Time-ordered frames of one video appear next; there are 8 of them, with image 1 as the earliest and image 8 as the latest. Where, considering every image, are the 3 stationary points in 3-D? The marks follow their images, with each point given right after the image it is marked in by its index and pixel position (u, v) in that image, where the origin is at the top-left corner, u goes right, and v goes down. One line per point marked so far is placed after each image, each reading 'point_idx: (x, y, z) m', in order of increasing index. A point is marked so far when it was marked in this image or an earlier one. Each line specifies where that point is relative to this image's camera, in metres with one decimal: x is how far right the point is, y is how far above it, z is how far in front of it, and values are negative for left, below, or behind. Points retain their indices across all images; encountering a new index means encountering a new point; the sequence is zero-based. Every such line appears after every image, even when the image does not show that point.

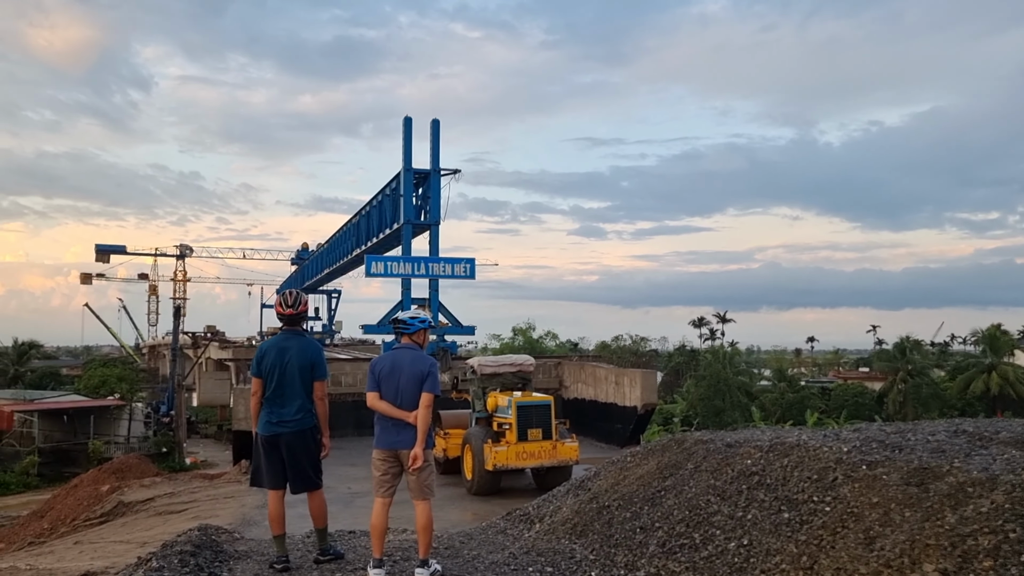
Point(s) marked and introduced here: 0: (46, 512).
0: (-7.3, -3.5, +11.2) m
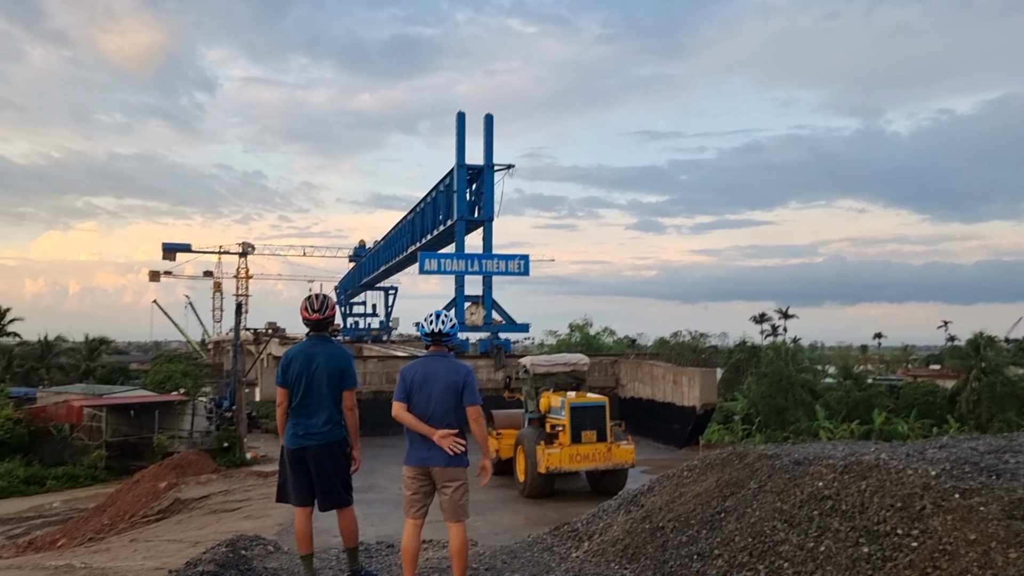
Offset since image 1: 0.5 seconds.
0: (-6.5, -3.5, +11.5) m
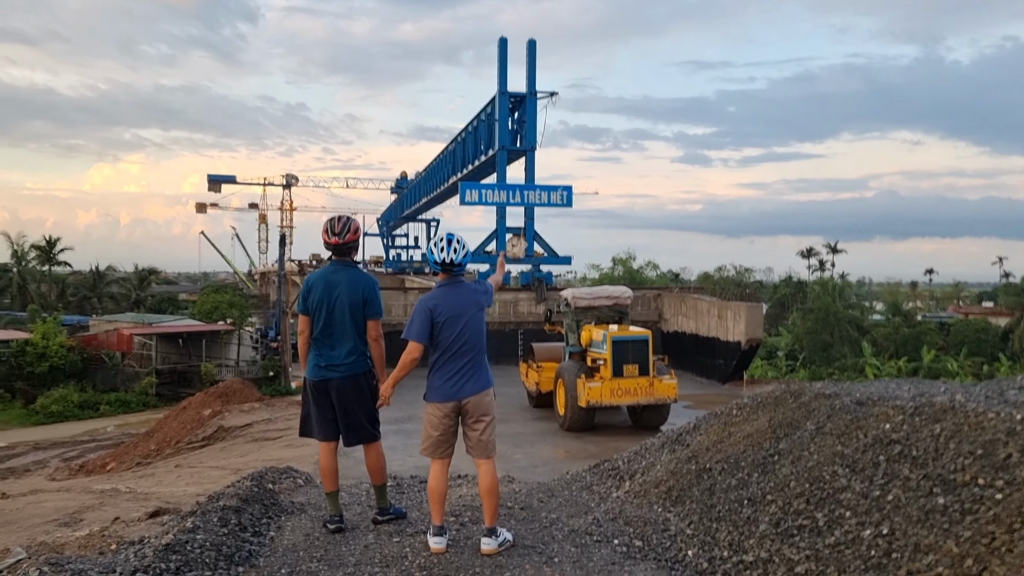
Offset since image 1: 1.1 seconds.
0: (-5.8, -2.4, +11.8) m
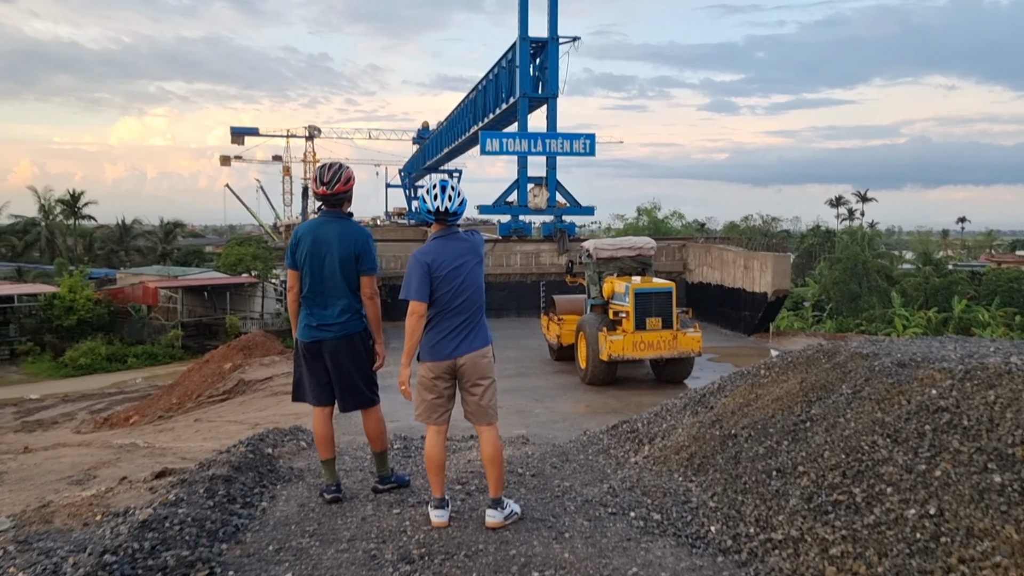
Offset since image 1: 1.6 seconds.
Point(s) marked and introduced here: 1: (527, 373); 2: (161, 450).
0: (-5.5, -1.6, +11.9) m
1: (+0.2, -1.4, +11.9) m
2: (-3.5, -1.6, +7.2) m
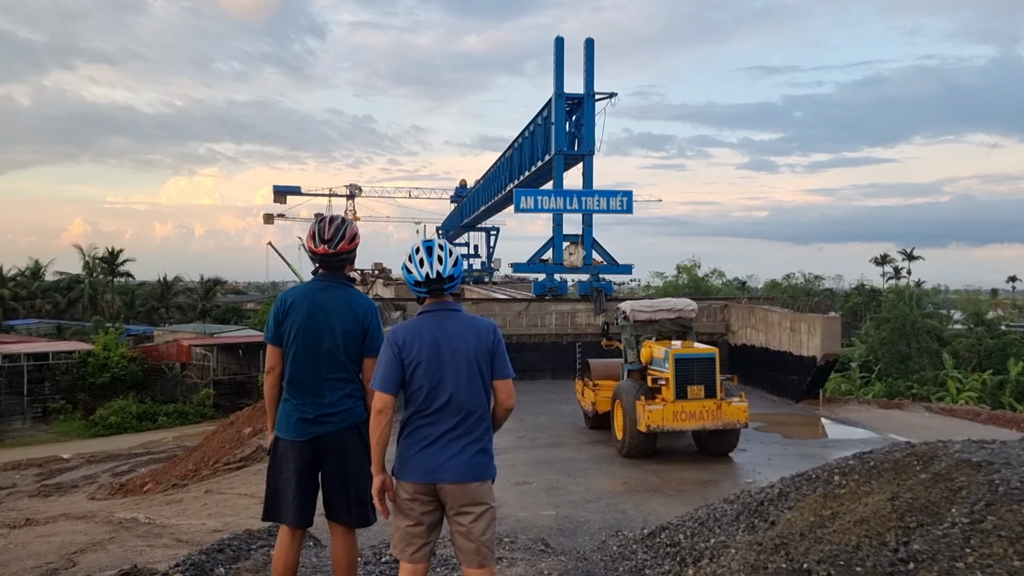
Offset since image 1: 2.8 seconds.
0: (-5.0, -2.6, +11.5) m
1: (+0.7, -2.4, +11.1) m
2: (-3.3, -2.2, +6.7) m
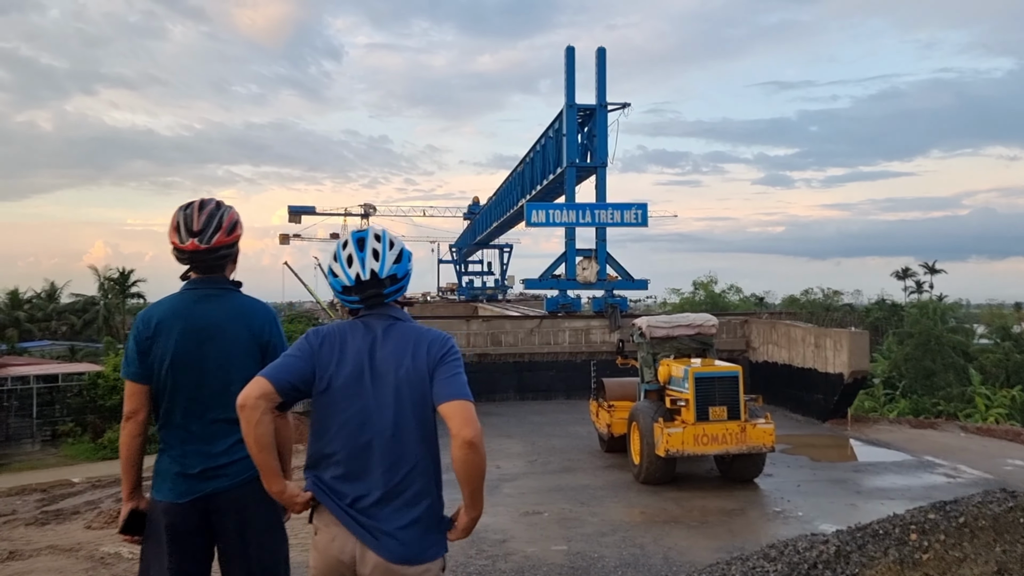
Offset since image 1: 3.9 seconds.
0: (-4.8, -2.9, +11.0) m
1: (+0.9, -2.6, +10.5) m
2: (-3.2, -2.4, +6.2) m
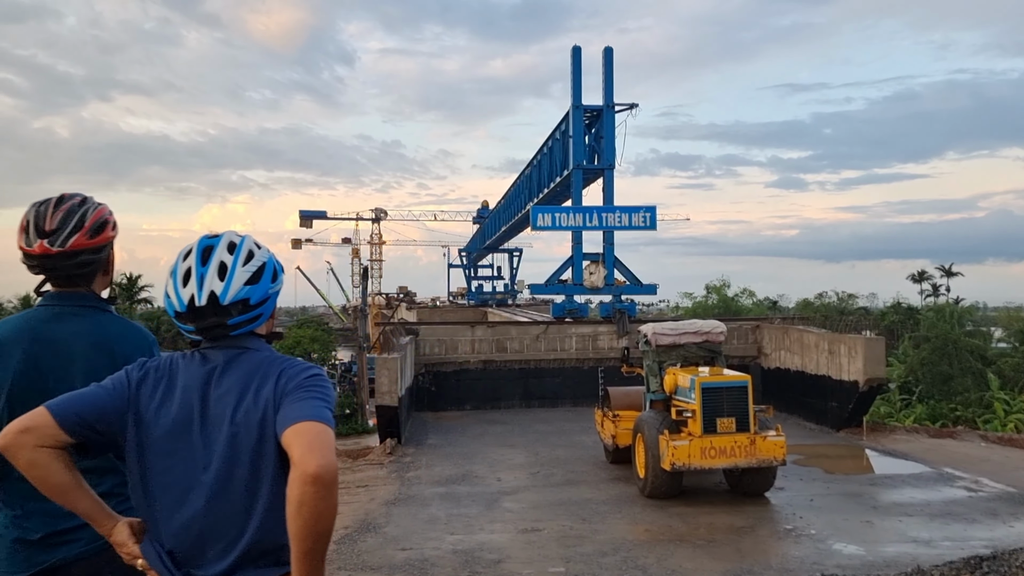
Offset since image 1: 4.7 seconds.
0: (-4.8, -3.0, +10.7) m
1: (+0.9, -2.7, +10.2) m
2: (-3.2, -2.4, +5.9) m
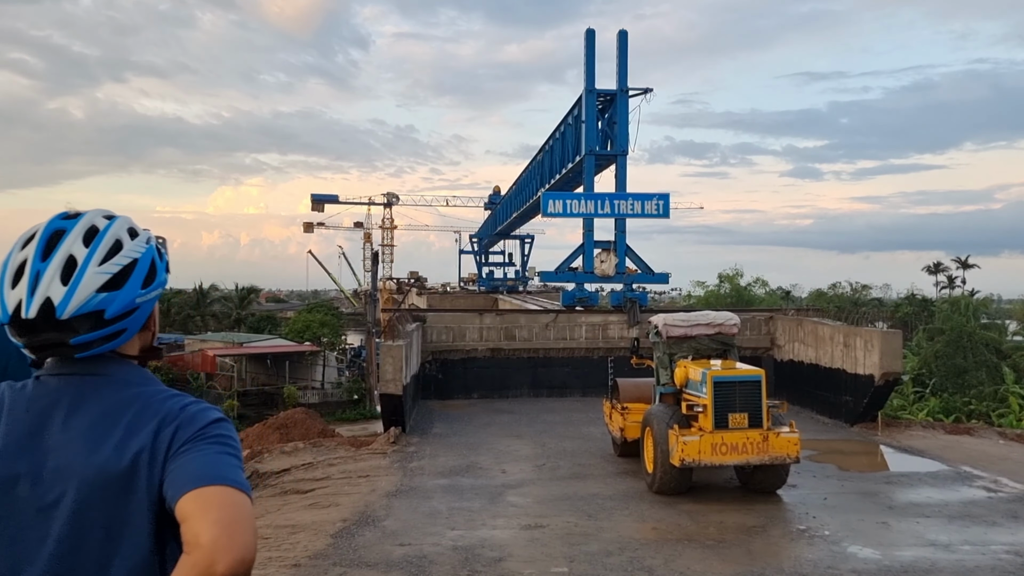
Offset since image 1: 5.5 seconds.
0: (-4.7, -2.7, +10.6) m
1: (+1.0, -2.5, +9.9) m
2: (-3.2, -2.3, +5.7) m
